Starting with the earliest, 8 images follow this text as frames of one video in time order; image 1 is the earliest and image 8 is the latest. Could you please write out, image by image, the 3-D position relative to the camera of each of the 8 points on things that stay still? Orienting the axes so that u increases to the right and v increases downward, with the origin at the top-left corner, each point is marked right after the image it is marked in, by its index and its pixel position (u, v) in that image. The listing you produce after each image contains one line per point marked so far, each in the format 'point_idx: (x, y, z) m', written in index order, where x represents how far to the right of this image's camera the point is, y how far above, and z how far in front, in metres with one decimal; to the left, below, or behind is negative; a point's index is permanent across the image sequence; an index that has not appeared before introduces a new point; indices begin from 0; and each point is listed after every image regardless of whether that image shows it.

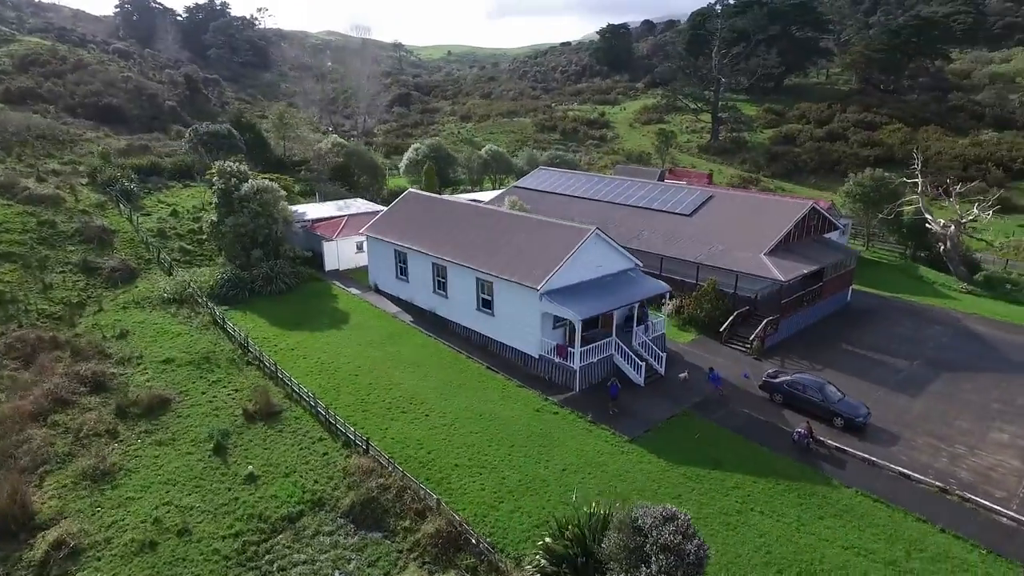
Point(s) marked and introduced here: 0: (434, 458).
0: (-2.4, -5.3, +19.4) m
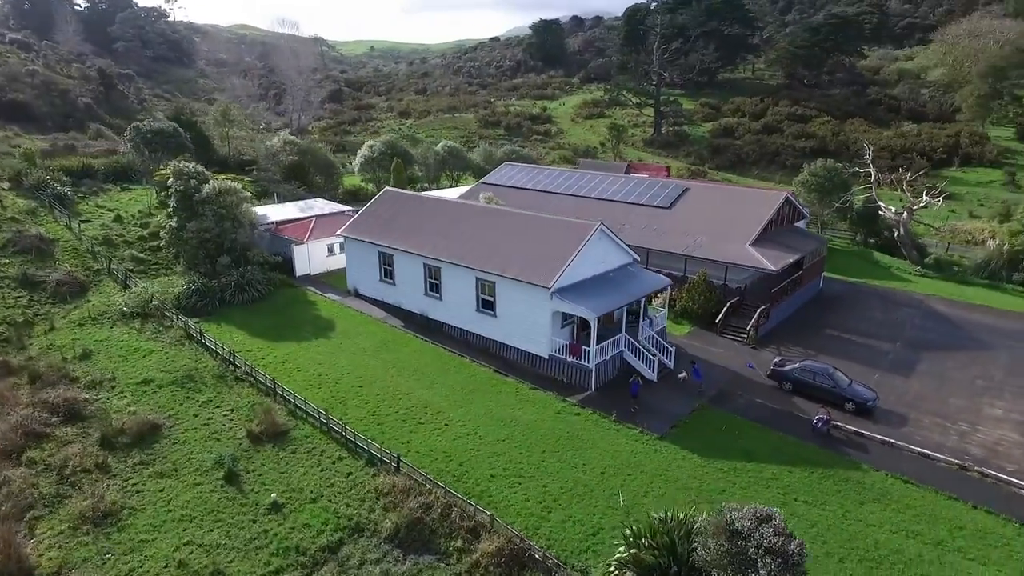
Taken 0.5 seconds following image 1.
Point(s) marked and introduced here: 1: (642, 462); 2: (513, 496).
0: (-1.3, -5.4, +18.4) m
1: (+4.1, -5.4, +19.2) m
2: (+0.1, -5.8, +17.4) m
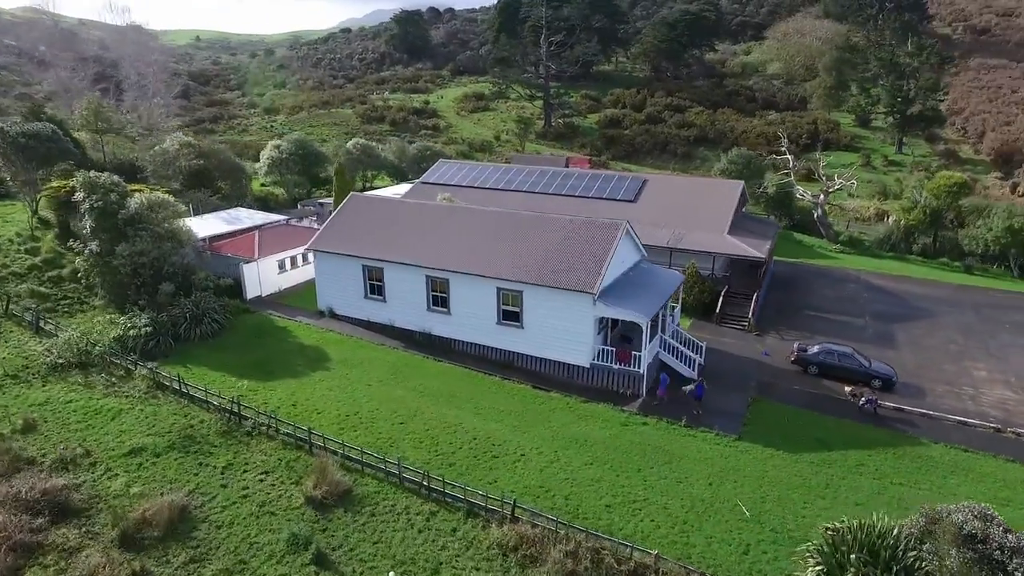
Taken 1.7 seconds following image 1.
0: (+1.8, -5.8, +16.7) m
1: (+6.9, -5.4, +18.6) m
2: (+3.4, -6.1, +16.0) m
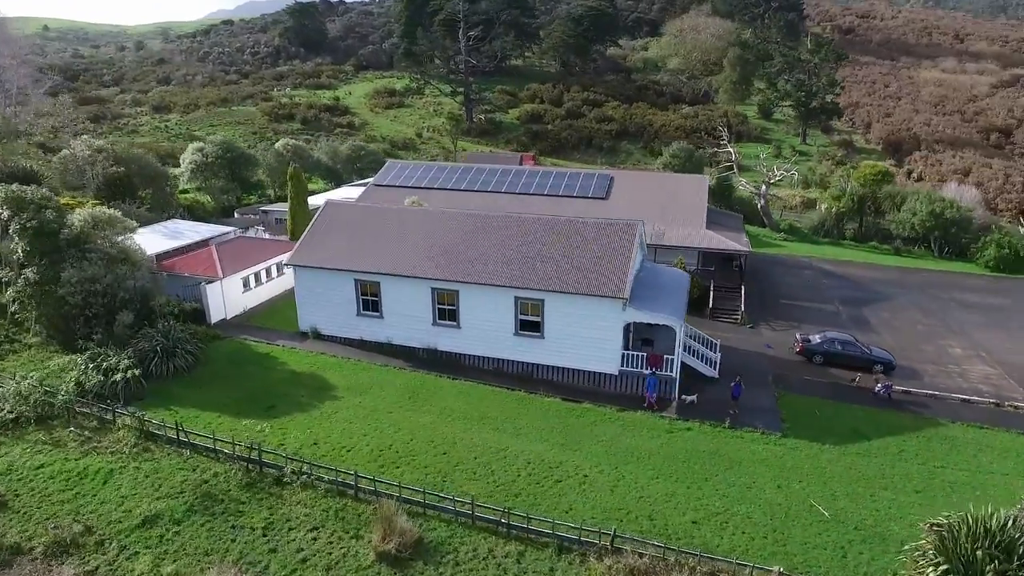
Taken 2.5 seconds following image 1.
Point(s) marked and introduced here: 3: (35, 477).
0: (+3.9, -6.0, +15.9) m
1: (+8.6, -5.3, +18.6) m
2: (+5.6, -6.3, +15.5) m
3: (-12.5, -5.0, +16.2) m
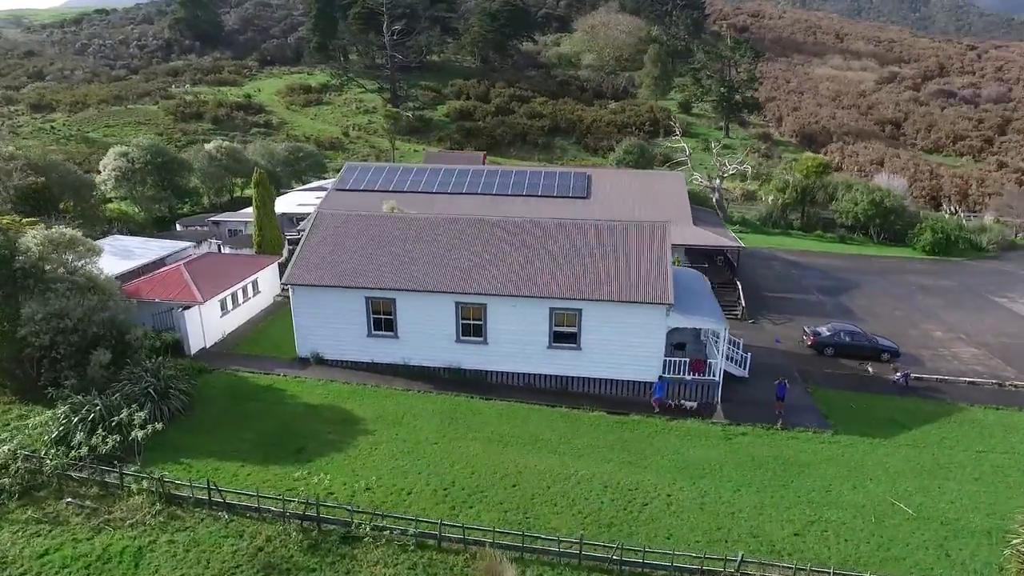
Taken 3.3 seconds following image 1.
0: (+6.3, -6.2, +15.3) m
1: (+10.5, -5.3, +18.7) m
2: (+8.1, -6.4, +15.2) m
3: (-10.0, -6.0, +13.2) m
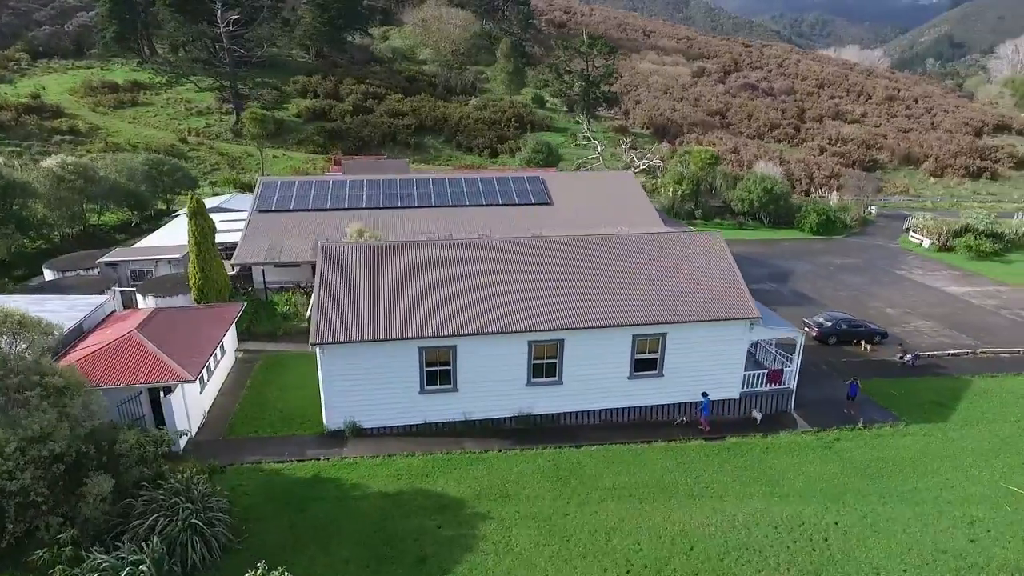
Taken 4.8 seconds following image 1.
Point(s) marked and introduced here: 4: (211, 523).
0: (+10.8, -6.5, +15.1) m
1: (+13.8, -5.1, +19.5) m
2: (+12.6, -6.5, +15.5) m
3: (-4.2, -7.8, +8.5) m
4: (-6.9, -5.3, +14.0) m
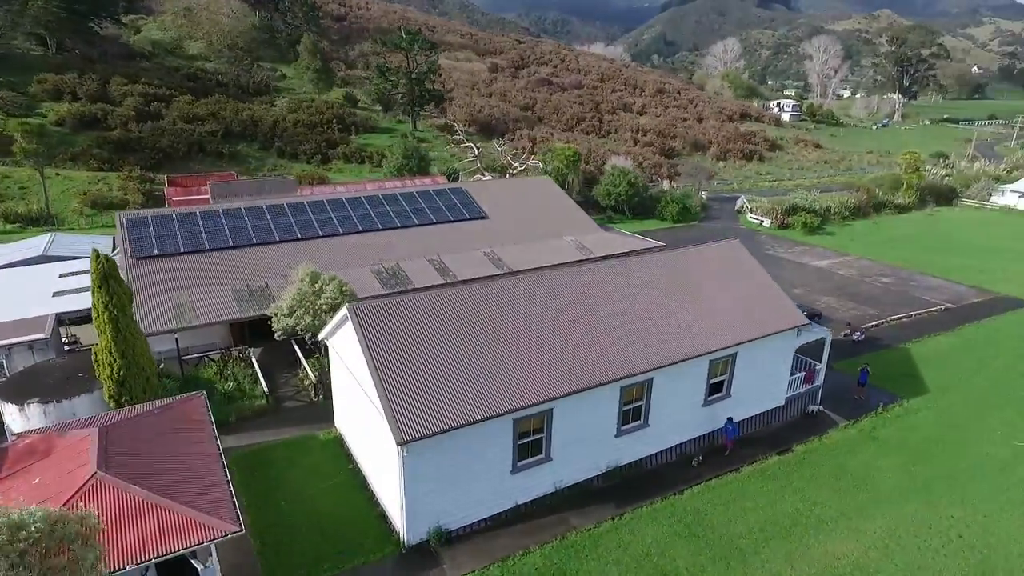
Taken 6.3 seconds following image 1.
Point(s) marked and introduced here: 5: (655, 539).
0: (+14.4, -6.2, +16.6) m
1: (+15.5, -4.6, +21.7) m
2: (+15.9, -6.0, +17.6) m
3: (+2.7, -9.3, +5.4) m
4: (-2.0, -7.1, +9.6) m
5: (+3.5, -6.2, +15.3) m
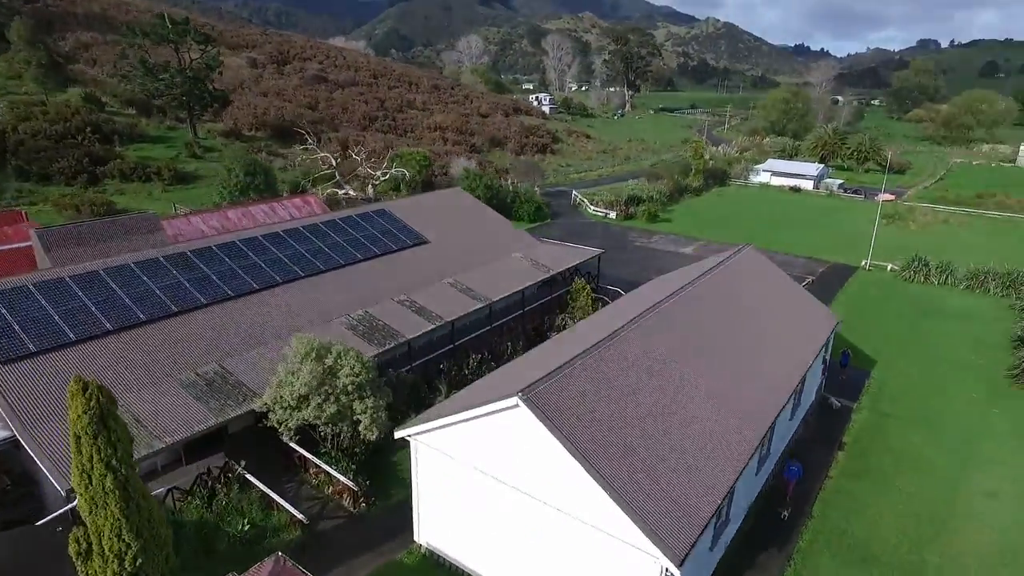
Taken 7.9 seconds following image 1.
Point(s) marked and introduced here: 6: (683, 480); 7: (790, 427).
0: (+17.3, -5.5, +19.8) m
1: (+16.3, -3.8, +24.9) m
2: (+18.3, -5.1, +21.3) m
3: (+11.1, -9.8, +5.2) m
4: (+5.0, -8.3, +7.3) m
5: (+7.8, -6.8, +14.5) m
6: (+3.2, -3.8, +12.0) m
7: (+8.6, -4.1, +18.8) m
